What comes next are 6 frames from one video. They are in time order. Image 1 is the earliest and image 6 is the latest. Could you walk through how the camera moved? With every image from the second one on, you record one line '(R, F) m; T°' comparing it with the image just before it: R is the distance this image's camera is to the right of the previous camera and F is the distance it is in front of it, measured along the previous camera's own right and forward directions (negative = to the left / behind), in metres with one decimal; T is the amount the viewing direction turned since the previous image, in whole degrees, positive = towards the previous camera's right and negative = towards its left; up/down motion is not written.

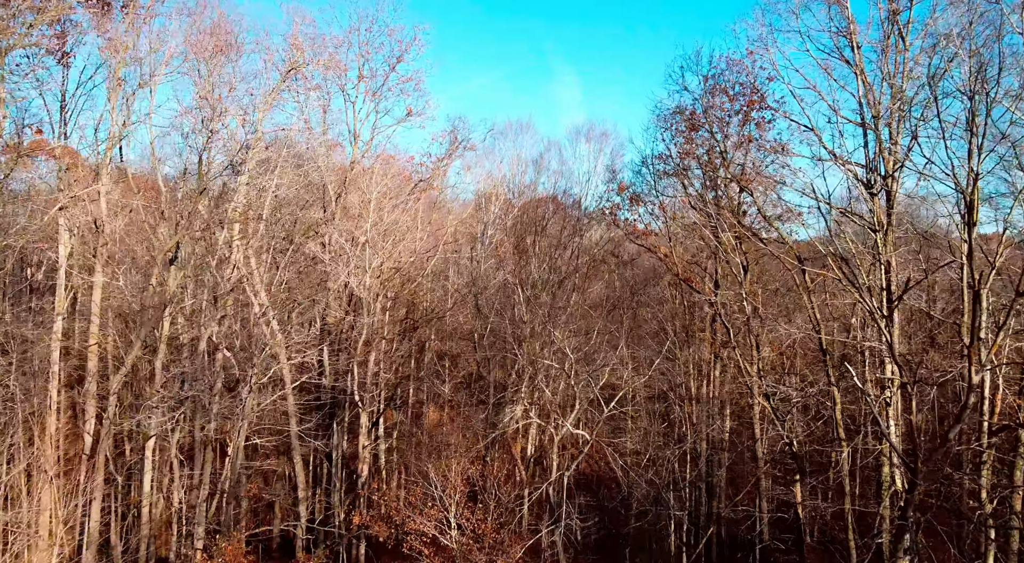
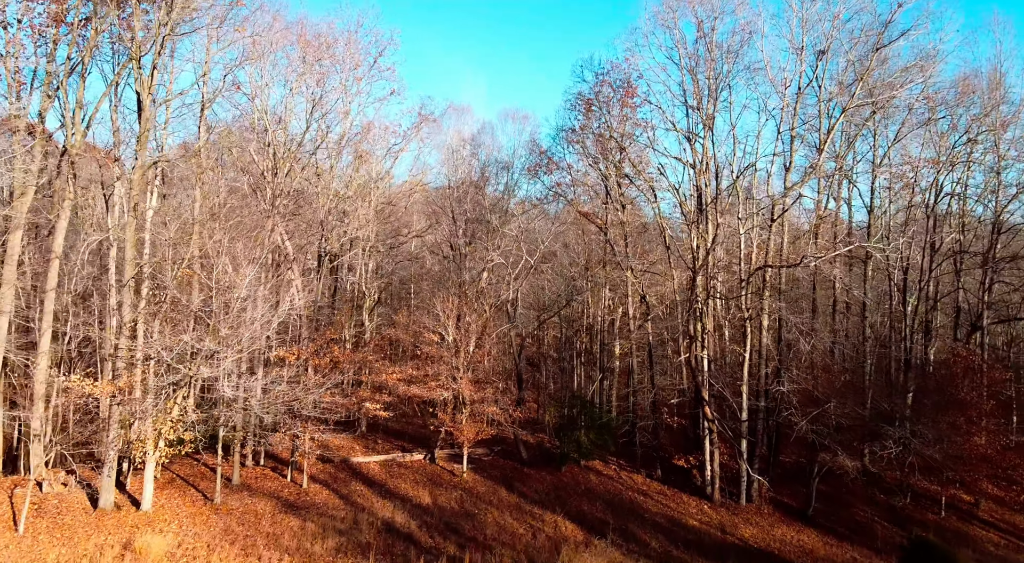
(-1.7, -8.2) m; +7°
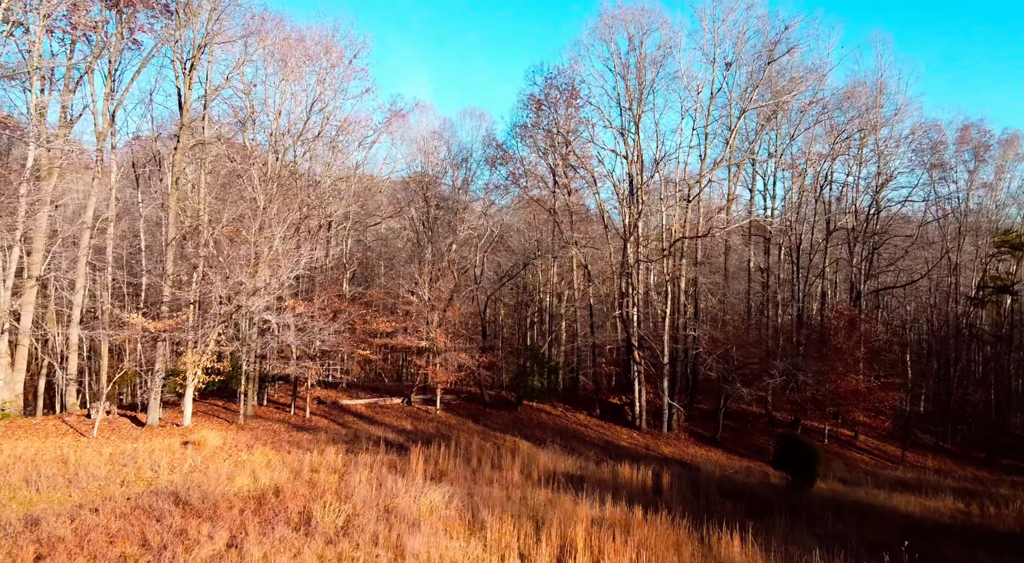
(-0.5, -4.1) m; +4°
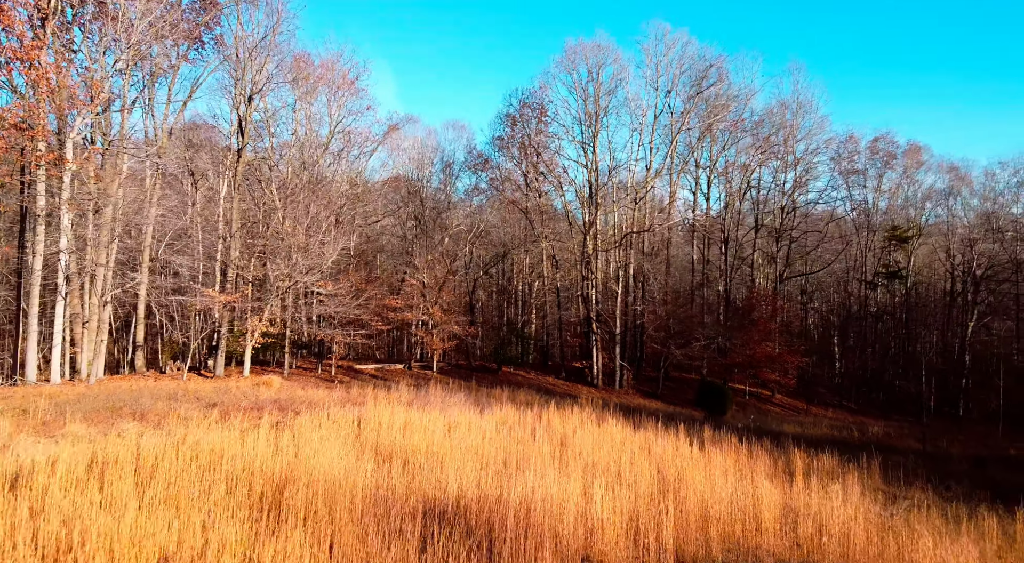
(-0.6, -5.8) m; +2°
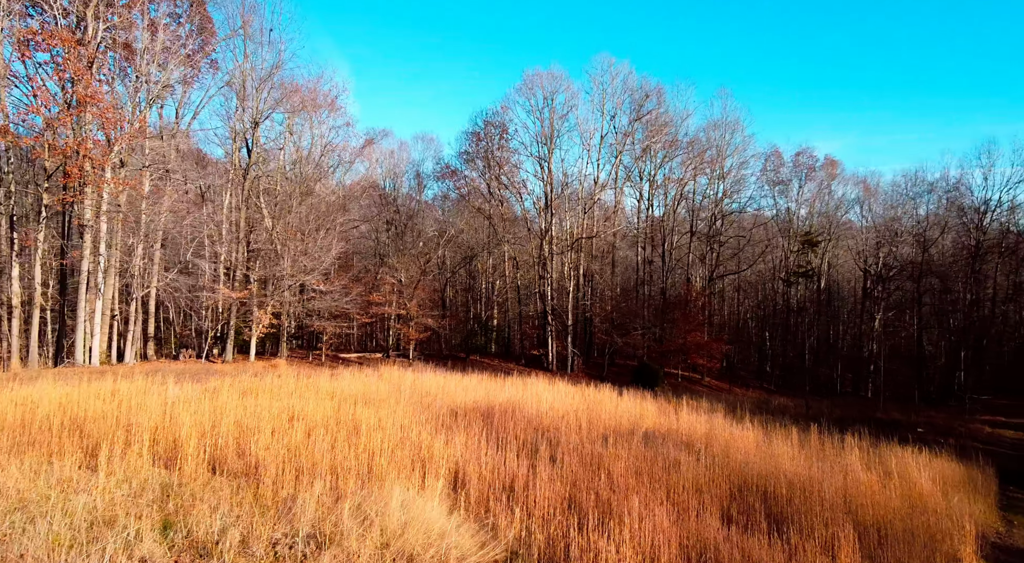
(-0.4, -4.6) m; +3°
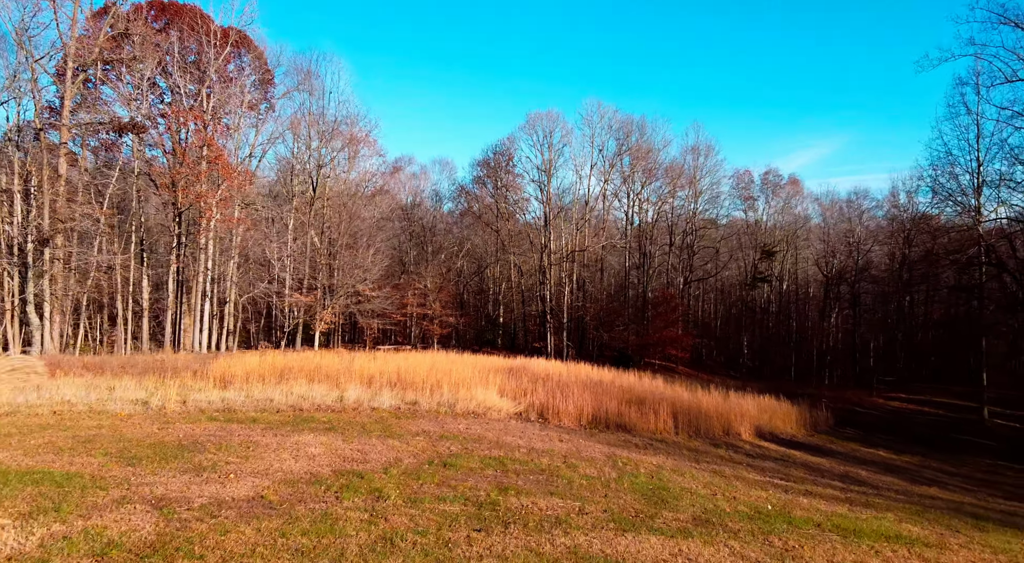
(-0.2, -7.6) m; 0°
